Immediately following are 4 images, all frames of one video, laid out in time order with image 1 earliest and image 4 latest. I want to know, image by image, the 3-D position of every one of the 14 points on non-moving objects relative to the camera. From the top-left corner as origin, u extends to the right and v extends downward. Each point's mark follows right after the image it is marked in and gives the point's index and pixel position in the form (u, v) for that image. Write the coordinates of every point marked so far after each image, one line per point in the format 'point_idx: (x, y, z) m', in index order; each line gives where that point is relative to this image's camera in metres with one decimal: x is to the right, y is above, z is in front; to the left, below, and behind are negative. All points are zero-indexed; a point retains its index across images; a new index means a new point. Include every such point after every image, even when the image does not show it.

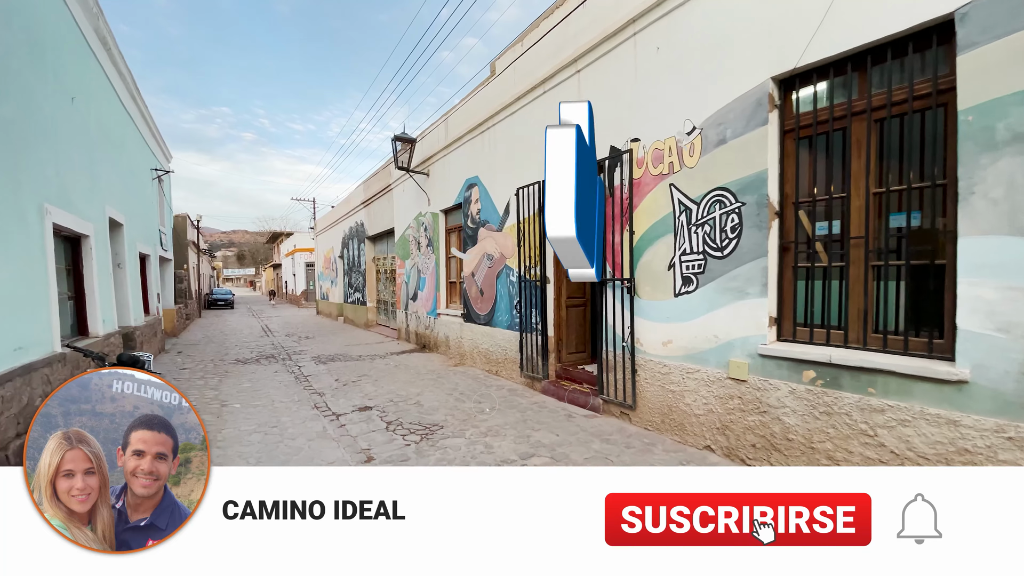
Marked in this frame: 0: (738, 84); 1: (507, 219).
0: (+1.8, +1.6, +3.8) m
1: (-0.1, +1.0, +6.7) m
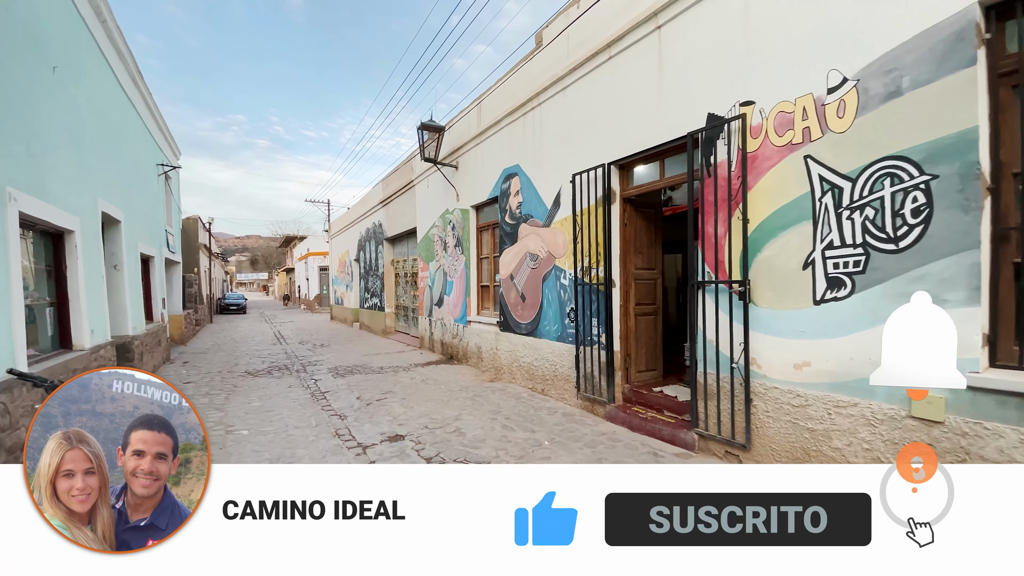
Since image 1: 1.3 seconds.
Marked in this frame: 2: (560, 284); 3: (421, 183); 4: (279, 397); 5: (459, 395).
0: (+2.4, +1.6, +2.7) m
1: (+0.6, +0.9, +5.7) m
2: (+0.5, +0.1, +5.7) m
3: (-2.0, +2.3, +10.1) m
4: (-3.3, -1.5, +6.6) m
5: (-0.7, -1.4, +6.2) m
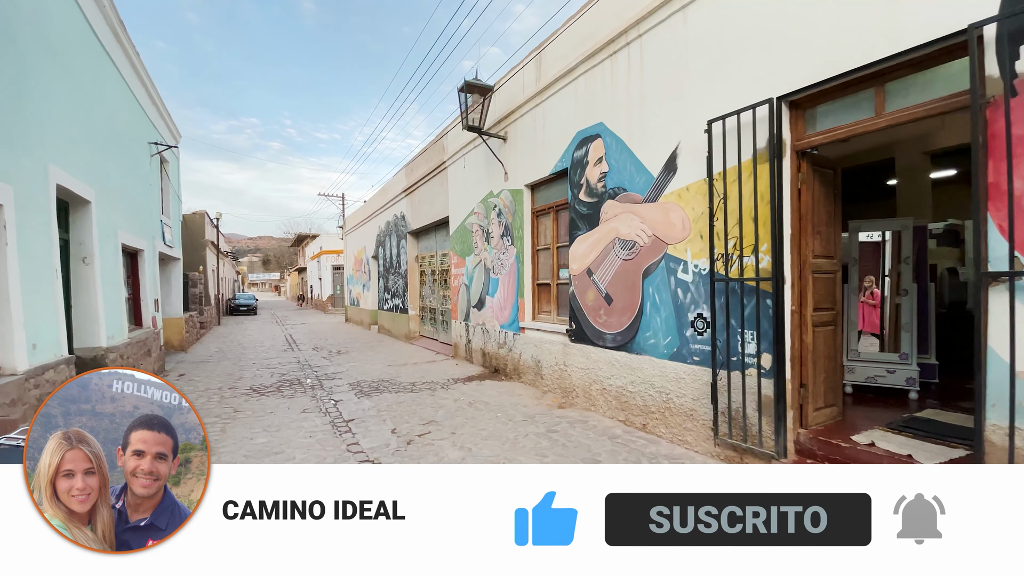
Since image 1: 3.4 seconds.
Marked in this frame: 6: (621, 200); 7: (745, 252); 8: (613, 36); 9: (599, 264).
0: (+3.2, +1.6, +1.1) m
1: (+1.4, +1.0, +4.1) m
2: (+1.4, +0.1, +4.1) m
3: (-1.0, +2.3, +8.5) m
4: (-2.4, -1.5, +5.0) m
5: (+0.2, -1.4, +4.6) m
6: (+1.1, +0.9, +4.6) m
7: (+1.7, +0.3, +3.5) m
8: (+1.0, +2.6, +4.8) m
9: (+0.9, +0.3, +5.0) m
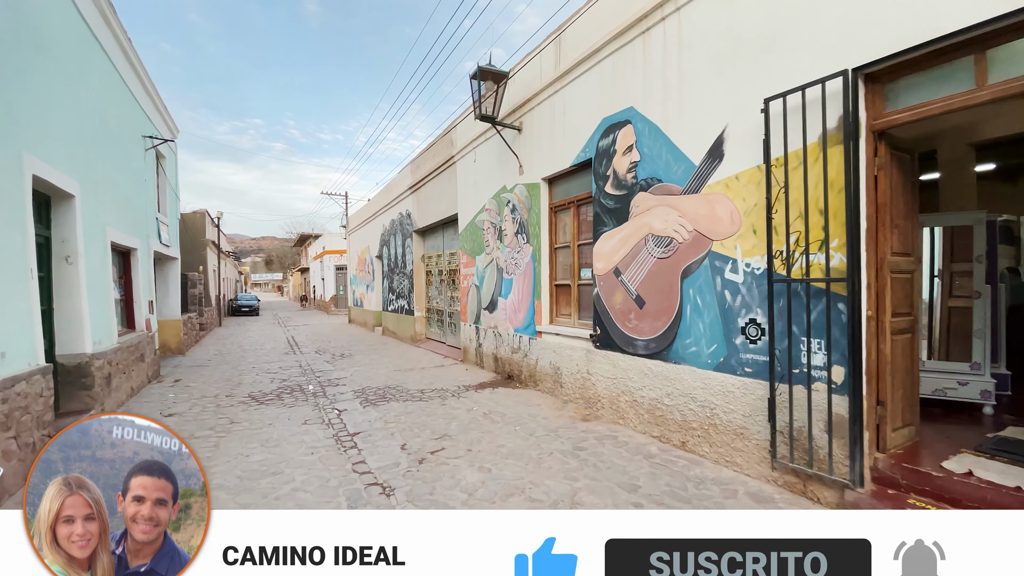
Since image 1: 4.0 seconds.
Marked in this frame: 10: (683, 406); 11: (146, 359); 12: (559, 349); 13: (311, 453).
0: (+3.4, +1.6, +0.6) m
1: (+1.6, +0.9, +3.7) m
2: (+1.6, +0.1, +3.6) m
3: (-0.8, +2.3, +8.1) m
4: (-2.2, -1.5, +4.6) m
5: (+0.4, -1.4, +4.1) m
6: (+1.3, +0.9, +4.2) m
7: (+1.9, +0.2, +3.0) m
8: (+1.2, +2.5, +4.3) m
9: (+1.1, +0.2, +4.6) m
10: (+1.4, -1.0, +4.0) m
11: (-5.7, -1.1, +7.3) m
12: (+0.6, -0.7, +5.7) m
13: (-1.8, -1.5, +4.3) m
